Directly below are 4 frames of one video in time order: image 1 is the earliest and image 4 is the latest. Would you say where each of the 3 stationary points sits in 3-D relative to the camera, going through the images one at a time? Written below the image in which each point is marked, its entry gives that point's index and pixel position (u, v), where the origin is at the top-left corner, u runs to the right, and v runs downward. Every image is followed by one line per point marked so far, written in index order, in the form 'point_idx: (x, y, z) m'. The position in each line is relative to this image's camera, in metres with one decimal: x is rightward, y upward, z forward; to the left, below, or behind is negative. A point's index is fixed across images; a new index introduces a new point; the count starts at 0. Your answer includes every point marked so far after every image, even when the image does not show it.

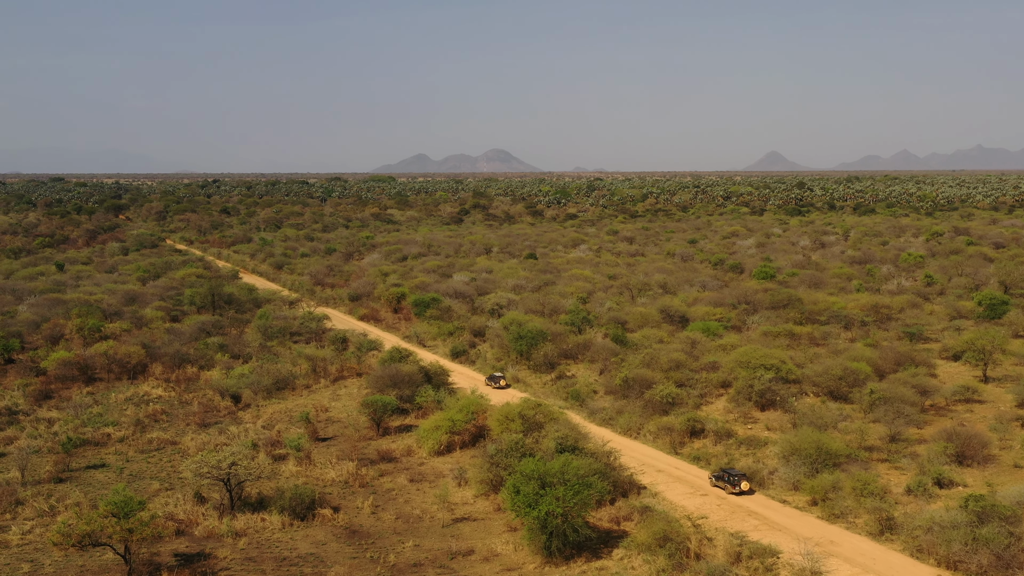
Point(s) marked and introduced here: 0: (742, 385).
0: (+6.3, -2.6, +17.0) m
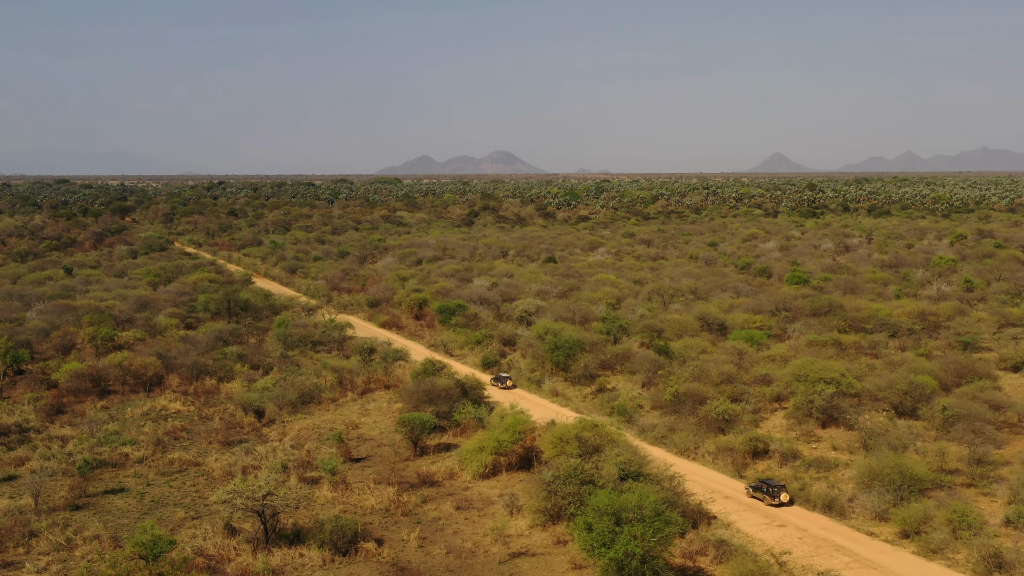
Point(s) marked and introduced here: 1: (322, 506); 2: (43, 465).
0: (+7.4, -2.9, +15.9) m
1: (-3.8, -4.3, +12.3) m
2: (-10.6, -4.0, +14.0) m
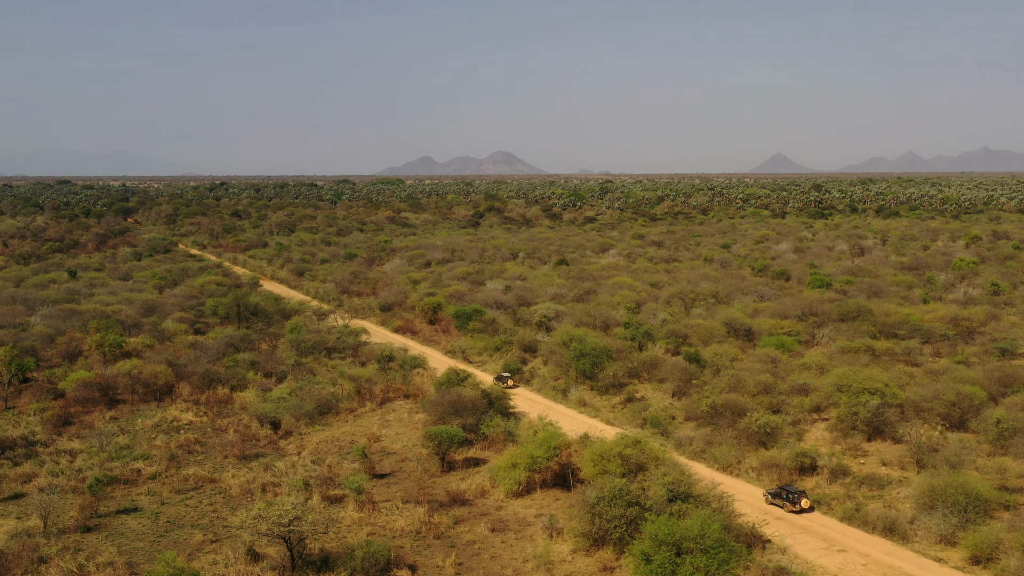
0: (+8.1, -3.0, +15.1) m
1: (-3.1, -4.5, +11.6) m
2: (-9.8, -4.1, +13.2) m
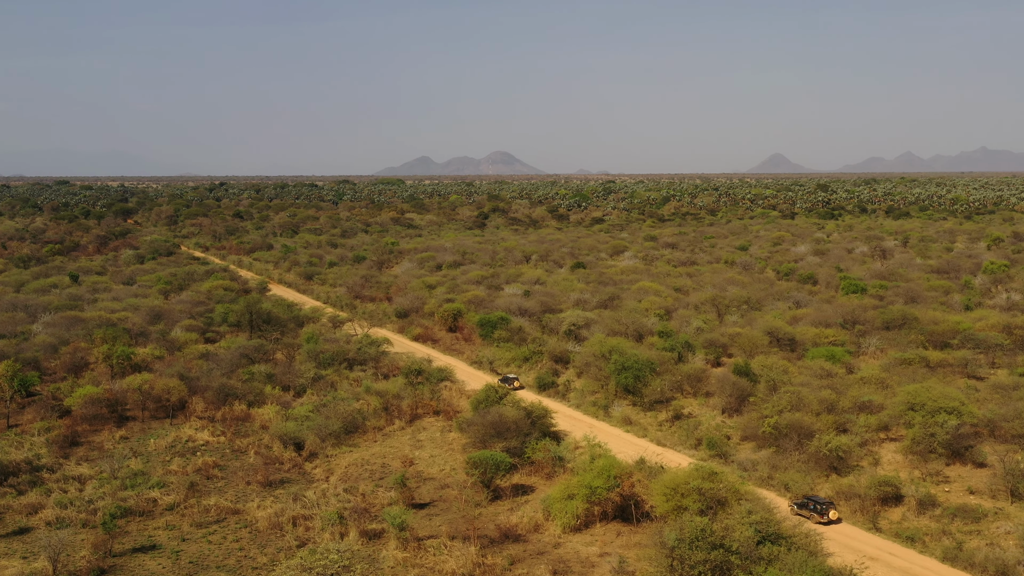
0: (+9.2, -3.3, +14.0) m
1: (-2.0, -4.7, +10.3) m
2: (-8.8, -4.4, +12.0) m
